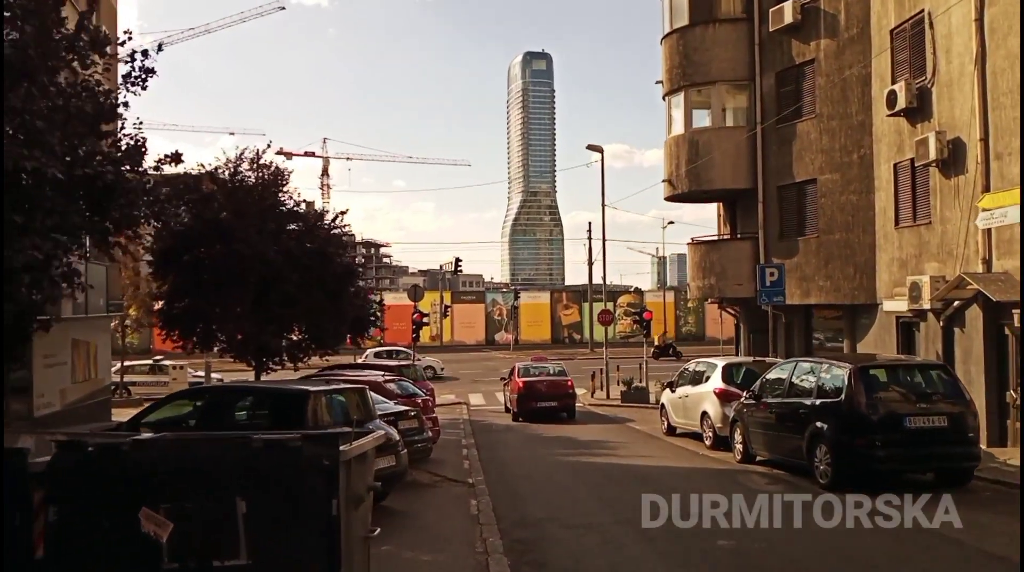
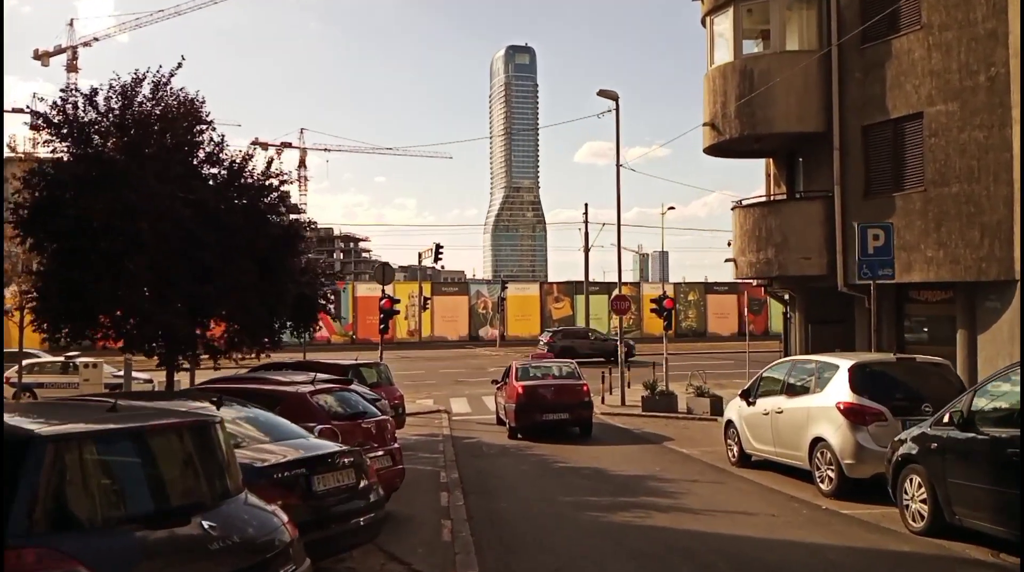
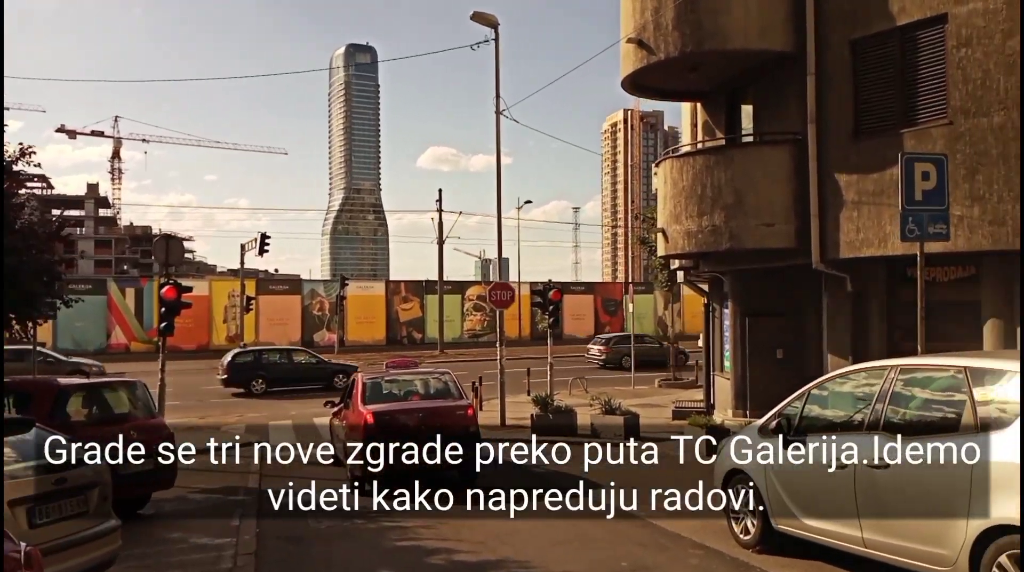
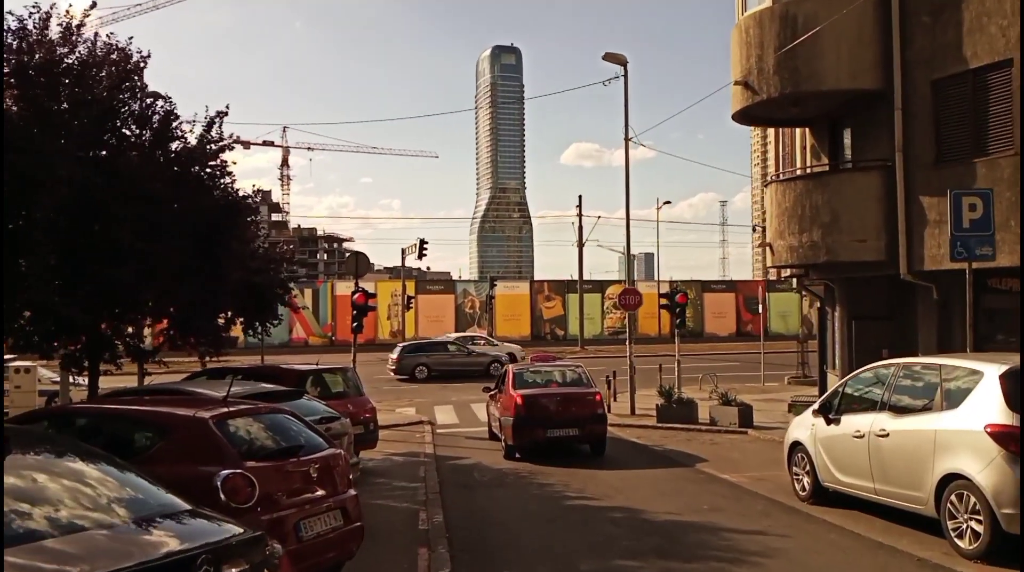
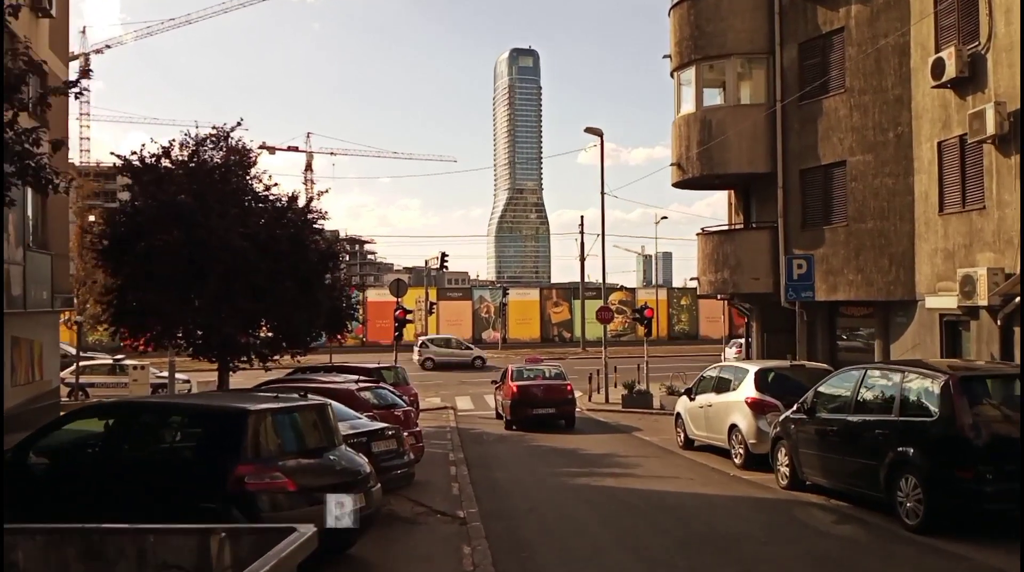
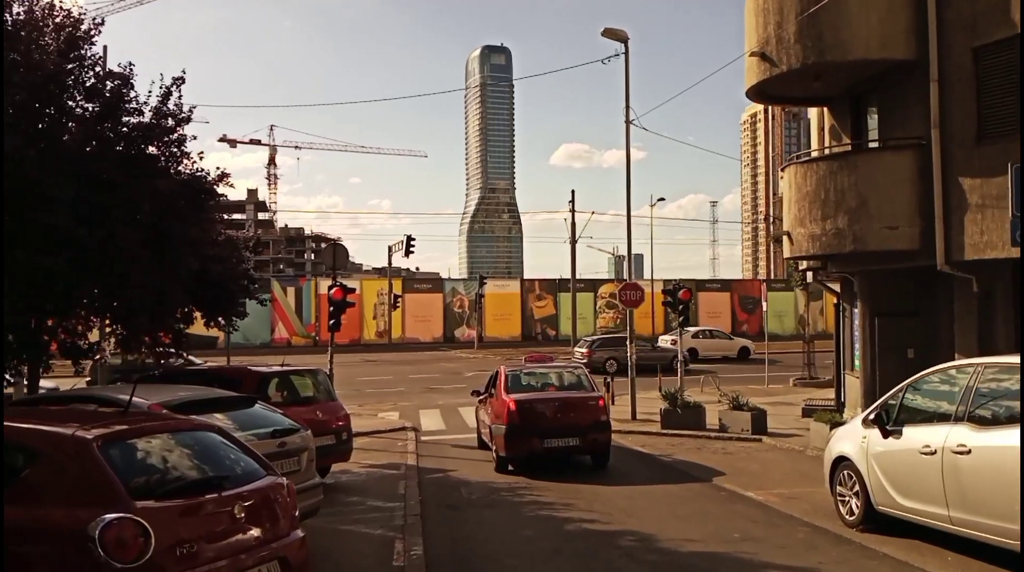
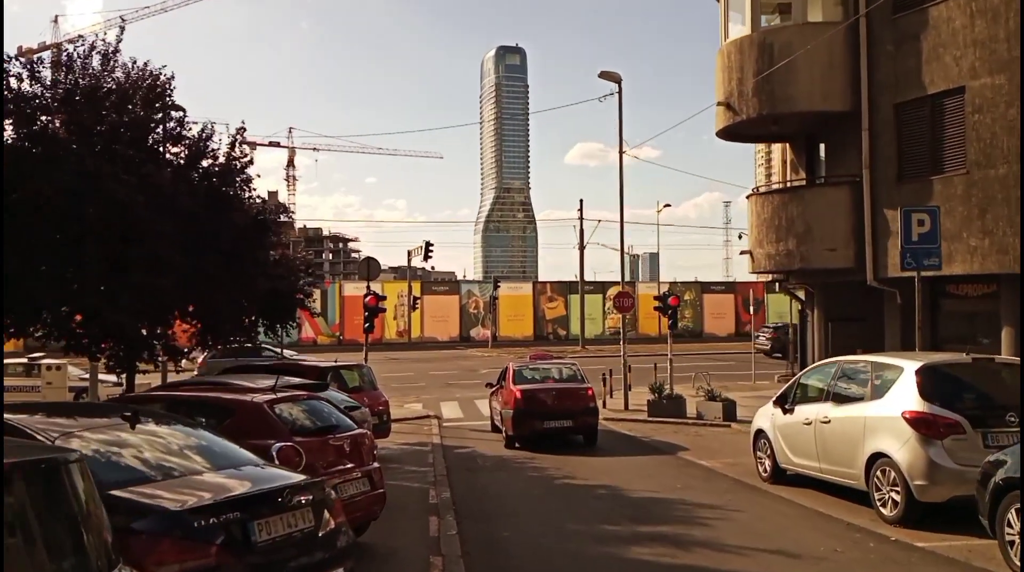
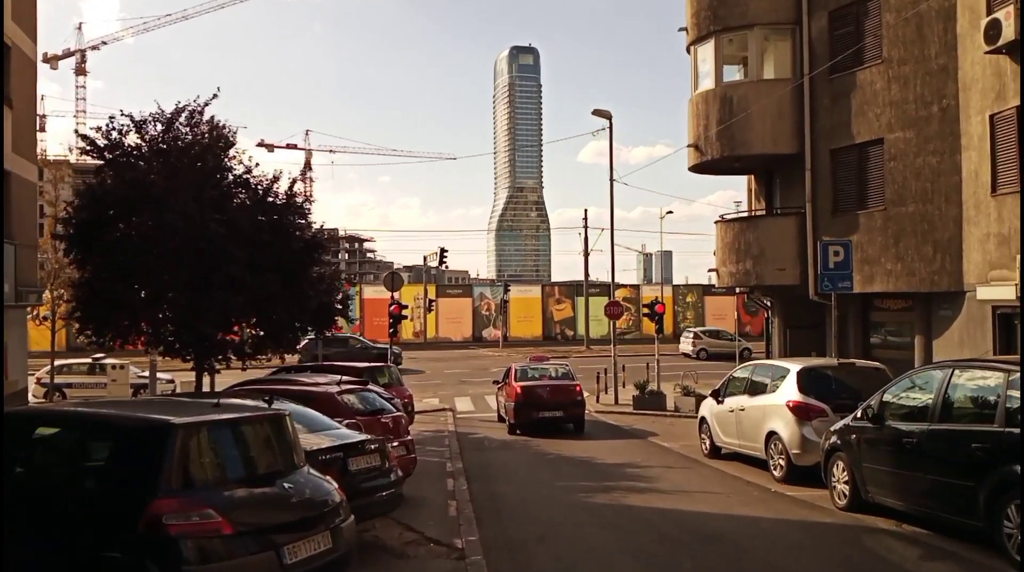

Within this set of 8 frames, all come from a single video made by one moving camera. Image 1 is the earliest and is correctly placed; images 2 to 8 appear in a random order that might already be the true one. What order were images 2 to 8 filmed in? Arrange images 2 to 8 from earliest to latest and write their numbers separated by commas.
5, 8, 2, 7, 4, 6, 3
